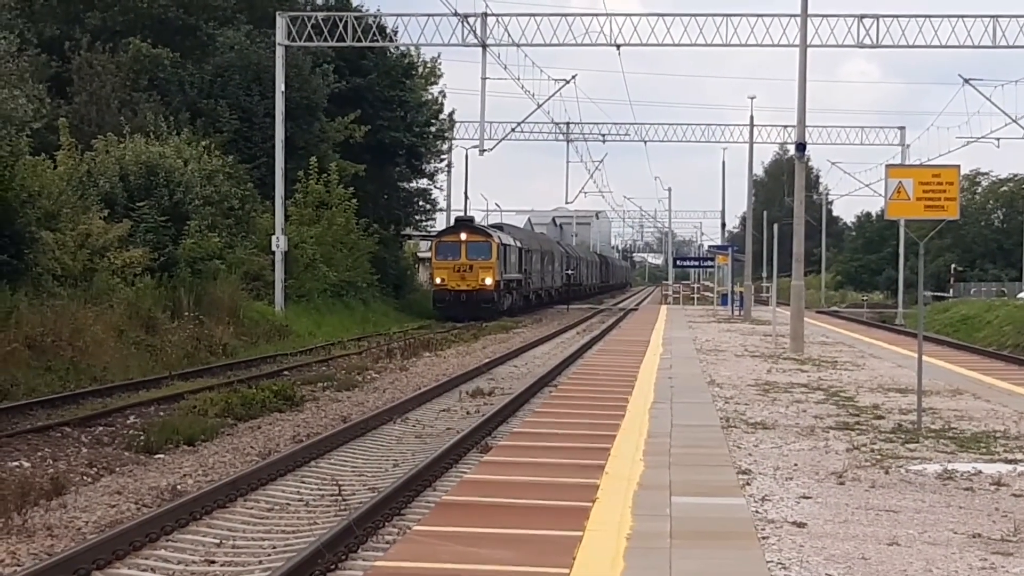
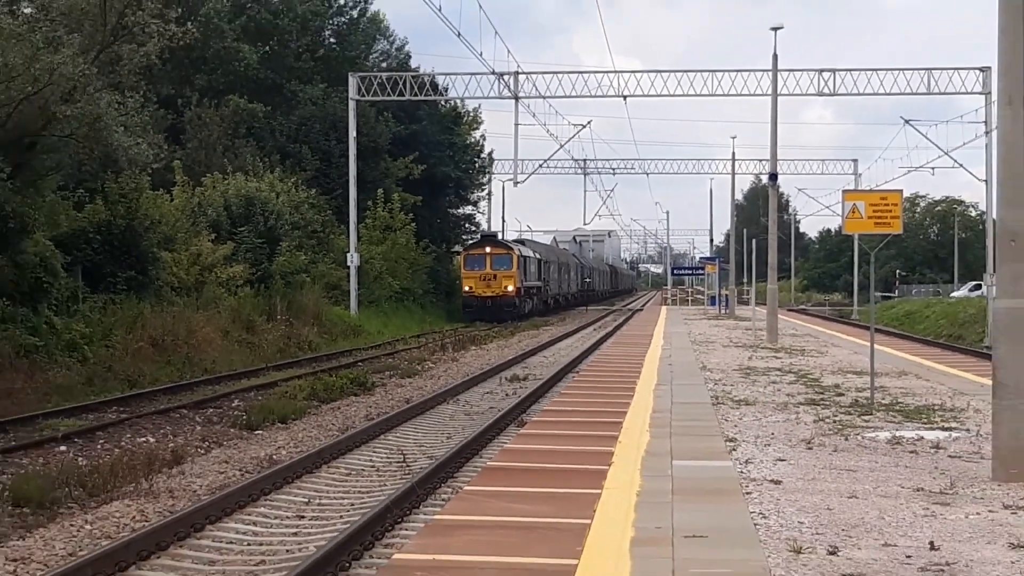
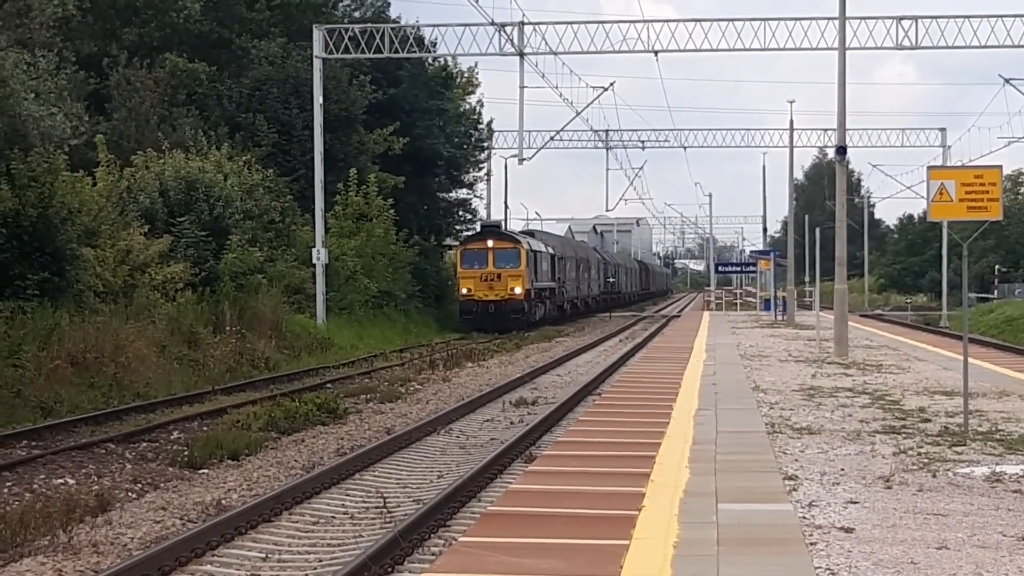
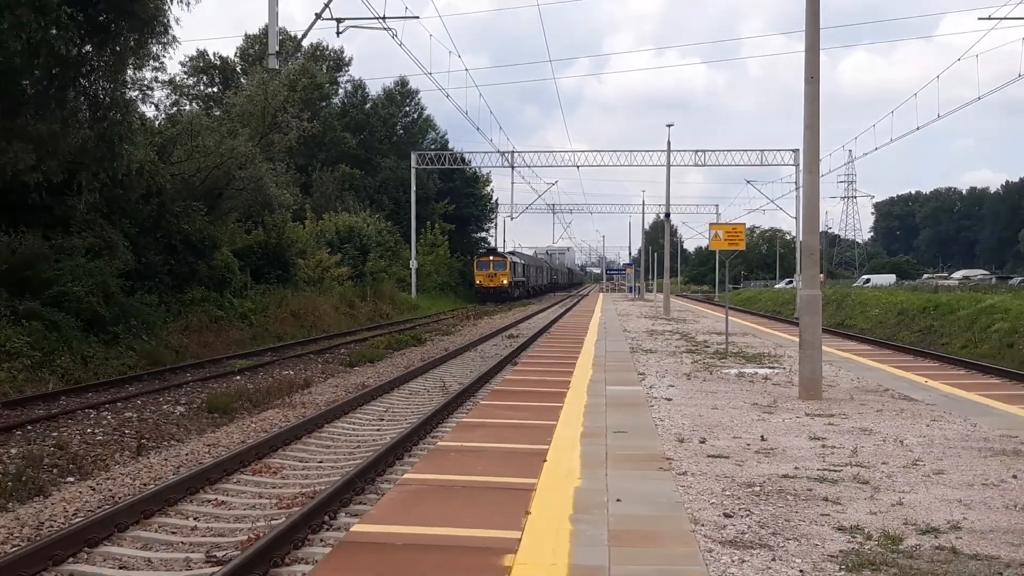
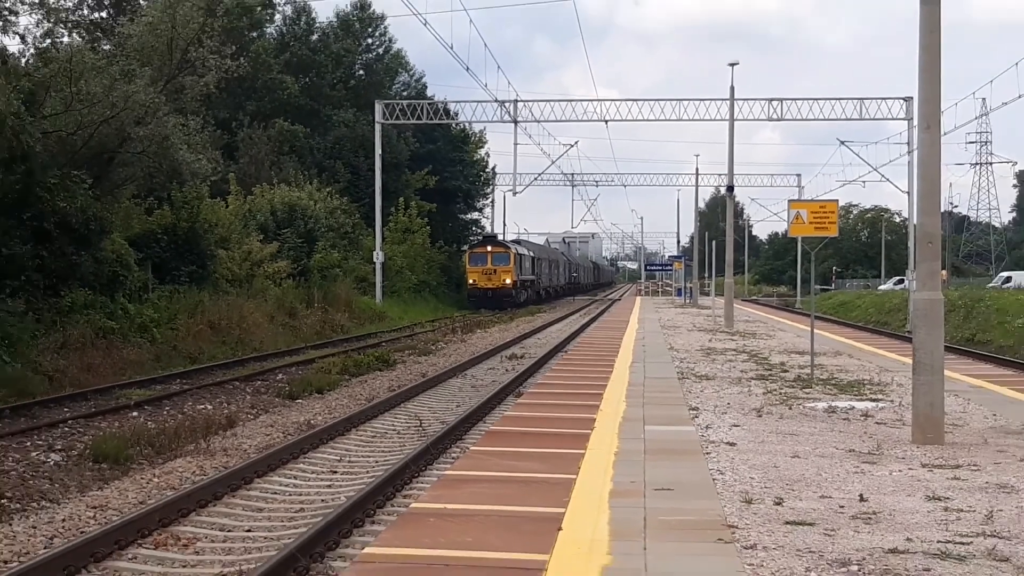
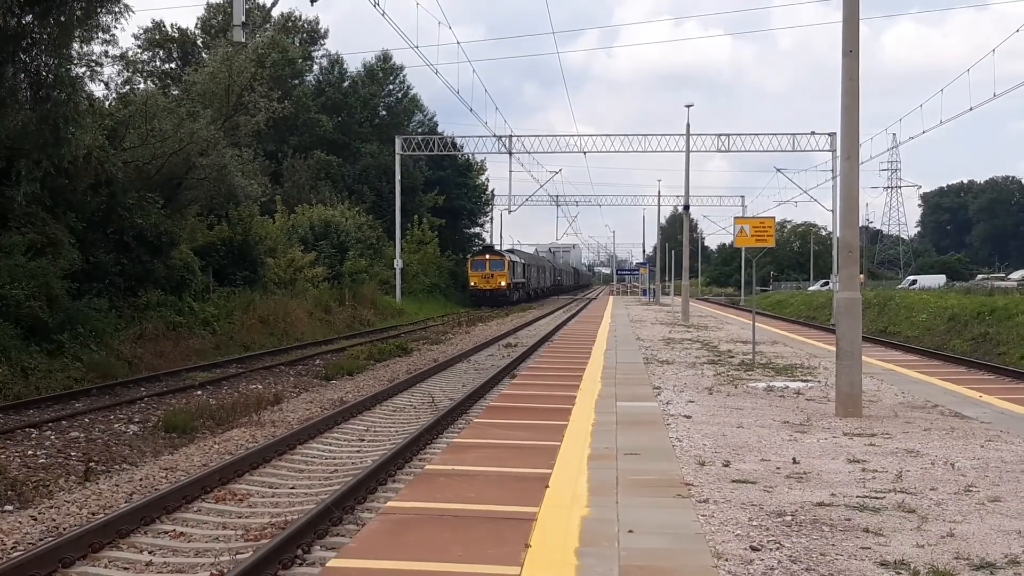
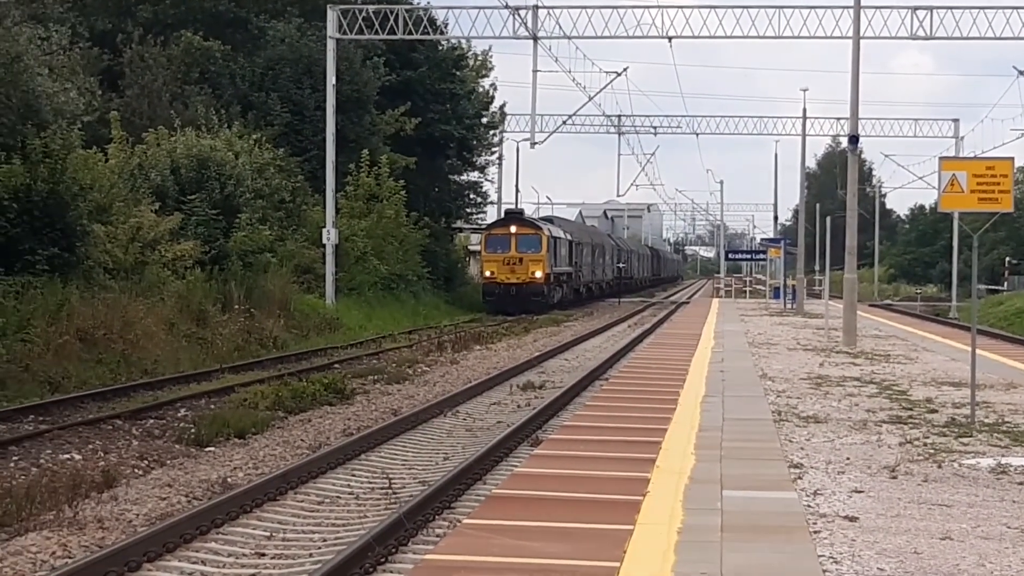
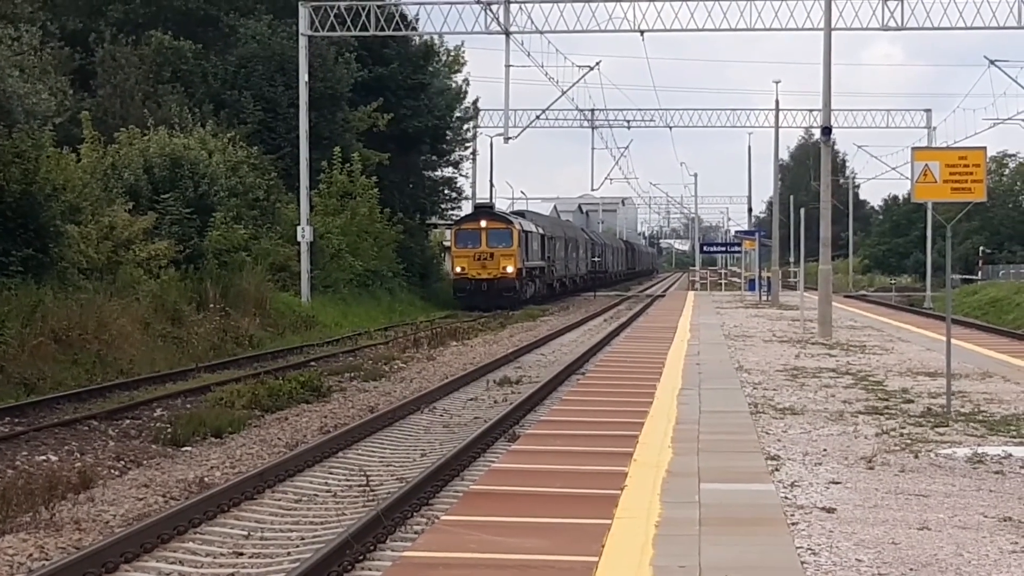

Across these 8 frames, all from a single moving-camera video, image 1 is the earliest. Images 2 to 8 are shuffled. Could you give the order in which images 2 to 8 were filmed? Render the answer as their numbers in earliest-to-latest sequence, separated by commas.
7, 8, 3, 2, 5, 6, 4
